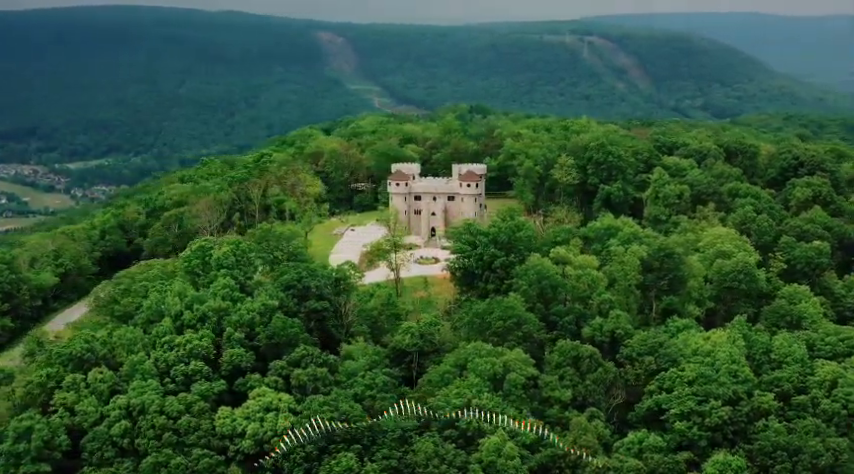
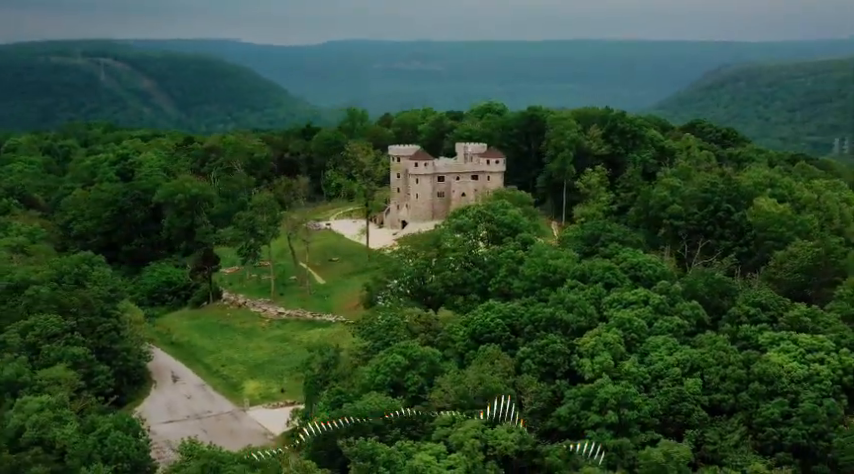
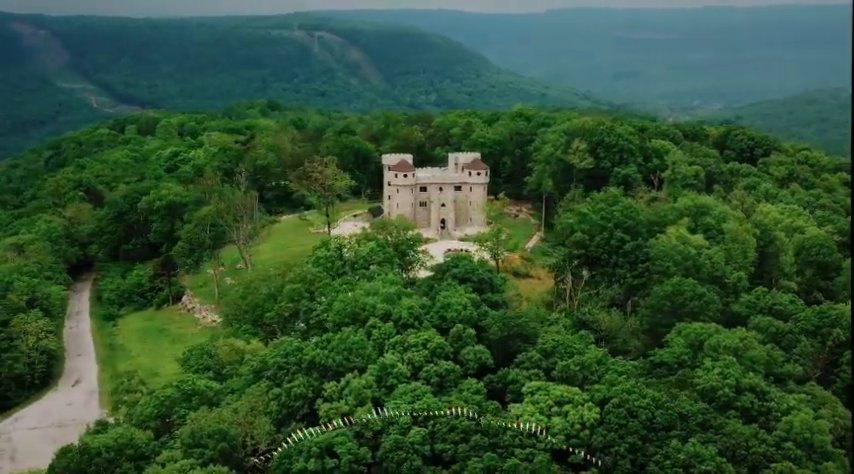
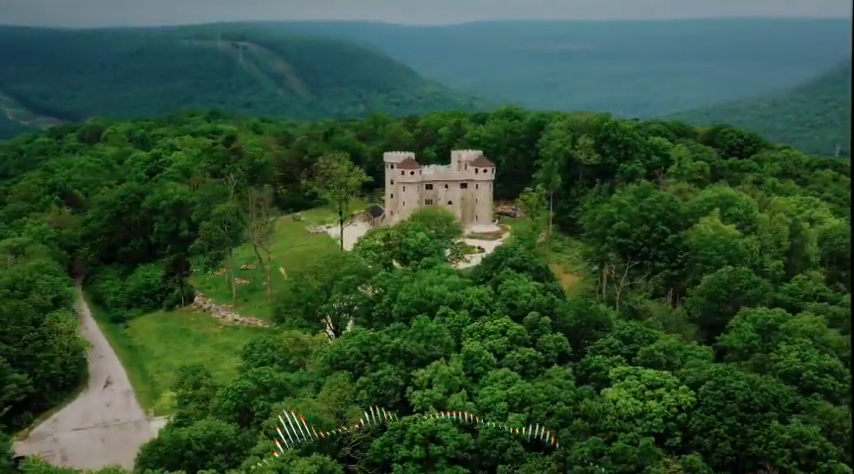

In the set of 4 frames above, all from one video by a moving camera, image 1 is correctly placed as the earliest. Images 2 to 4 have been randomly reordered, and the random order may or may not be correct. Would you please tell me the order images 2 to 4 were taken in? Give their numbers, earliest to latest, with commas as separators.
3, 4, 2
